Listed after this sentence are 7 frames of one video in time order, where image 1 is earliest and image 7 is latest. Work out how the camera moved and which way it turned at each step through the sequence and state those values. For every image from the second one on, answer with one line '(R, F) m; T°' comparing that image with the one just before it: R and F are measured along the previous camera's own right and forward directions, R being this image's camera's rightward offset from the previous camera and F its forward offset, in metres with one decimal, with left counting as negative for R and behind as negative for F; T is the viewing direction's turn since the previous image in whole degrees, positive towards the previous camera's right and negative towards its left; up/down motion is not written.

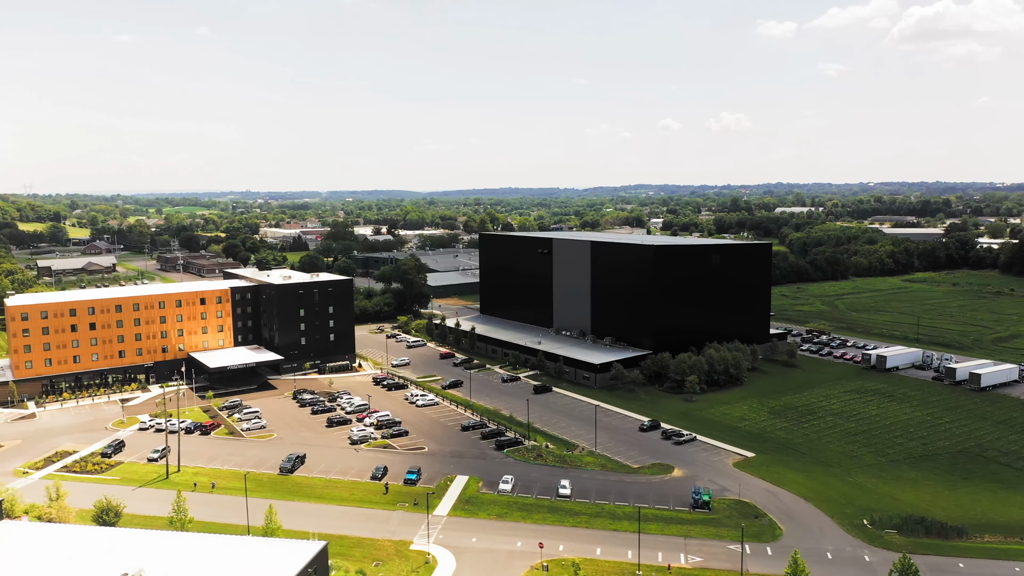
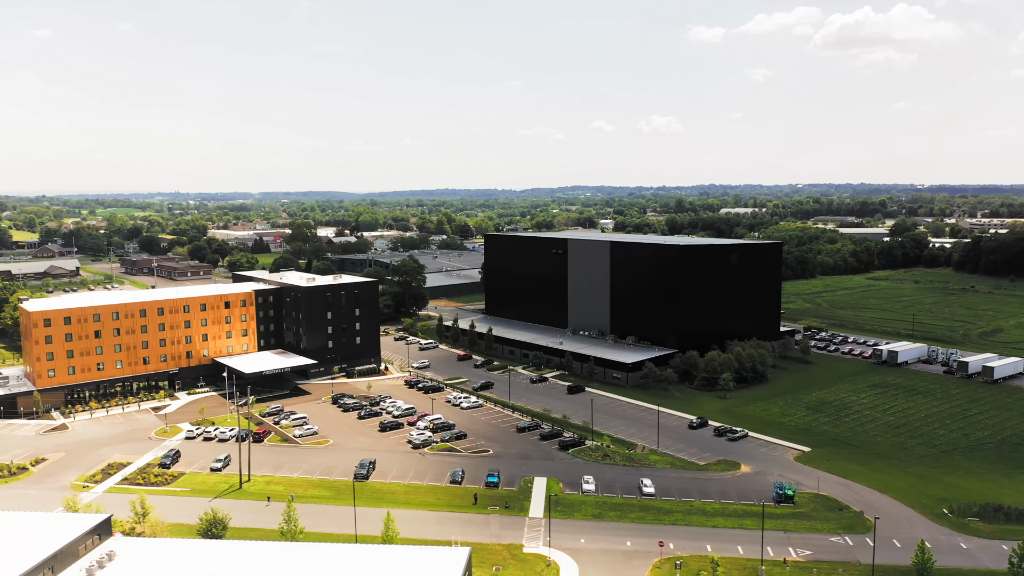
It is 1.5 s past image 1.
(-8.7, +0.7) m; +5°
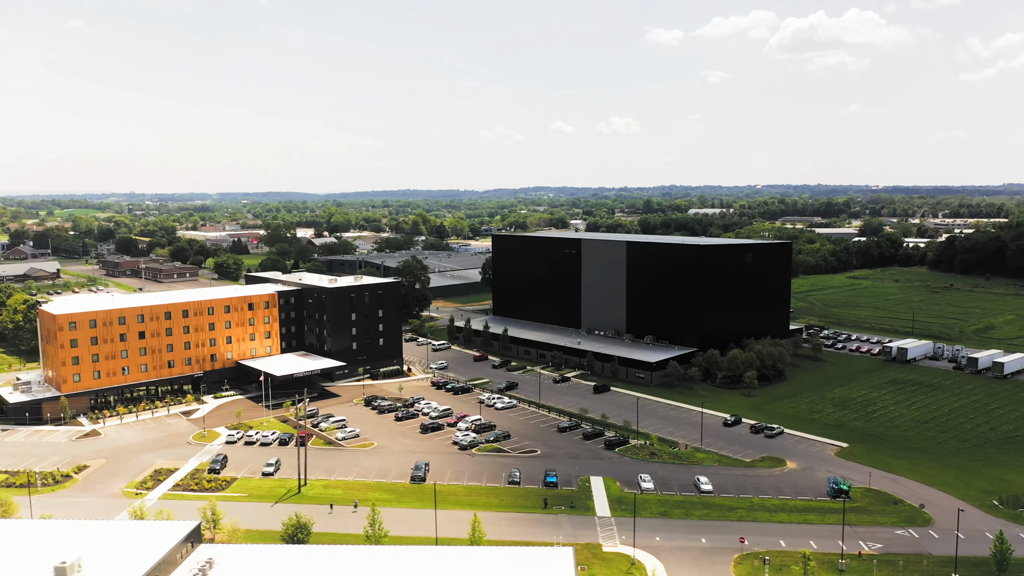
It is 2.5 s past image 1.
(-5.8, +0.2) m; +3°
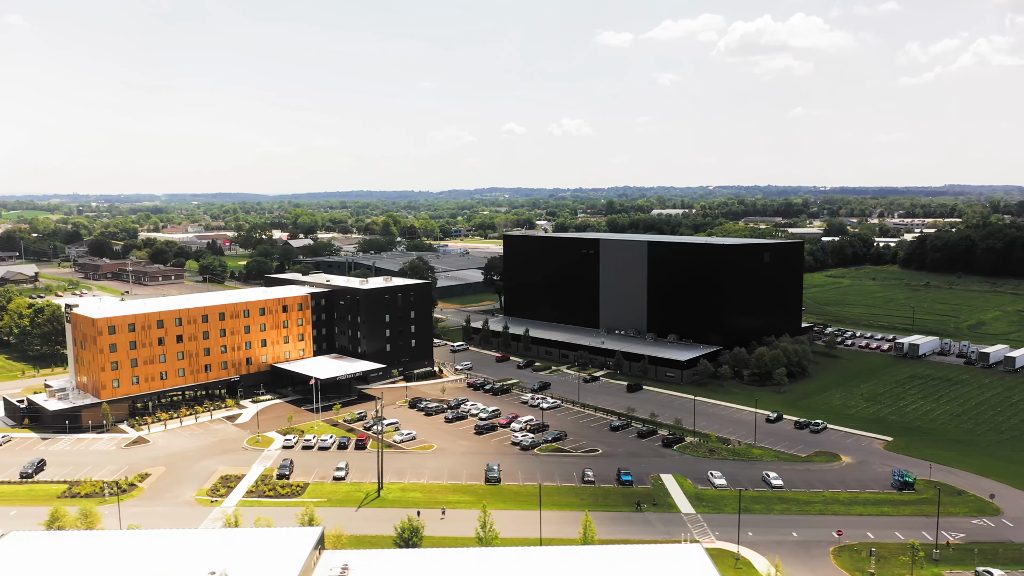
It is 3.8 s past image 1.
(-7.3, +0.3) m; +3°
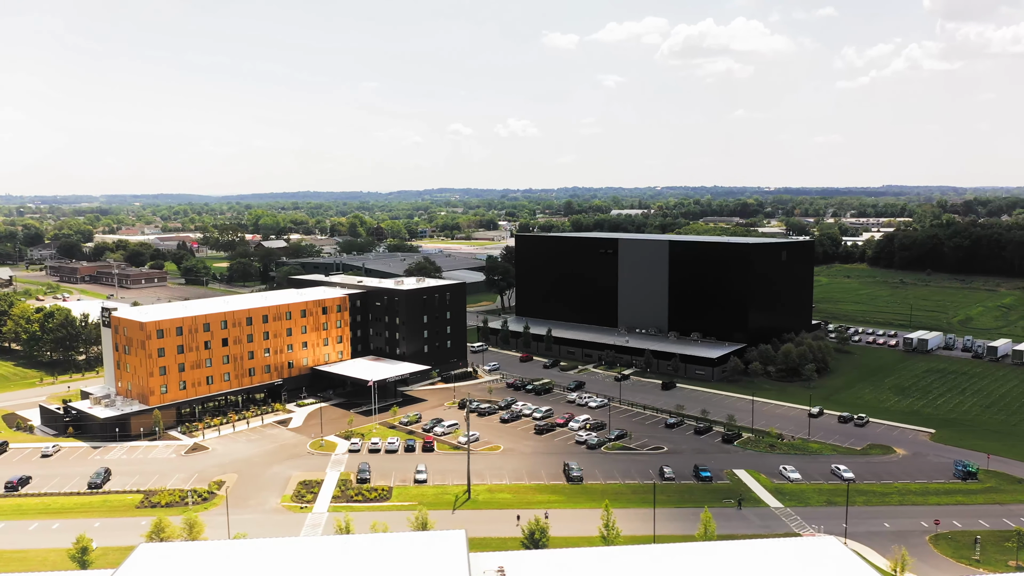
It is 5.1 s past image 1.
(-8.0, +0.3) m; +4°
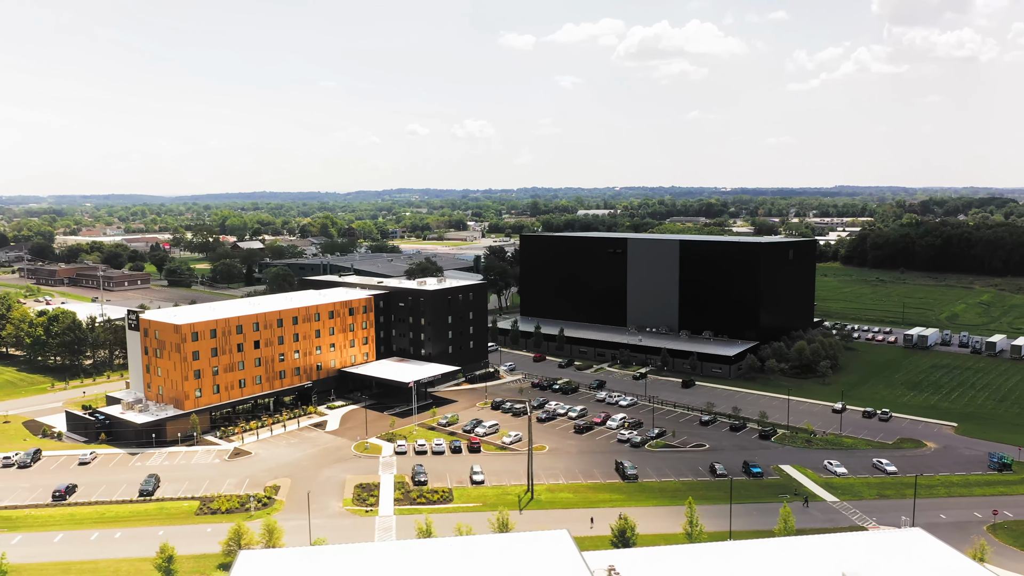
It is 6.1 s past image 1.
(-5.8, +0.2) m; +3°
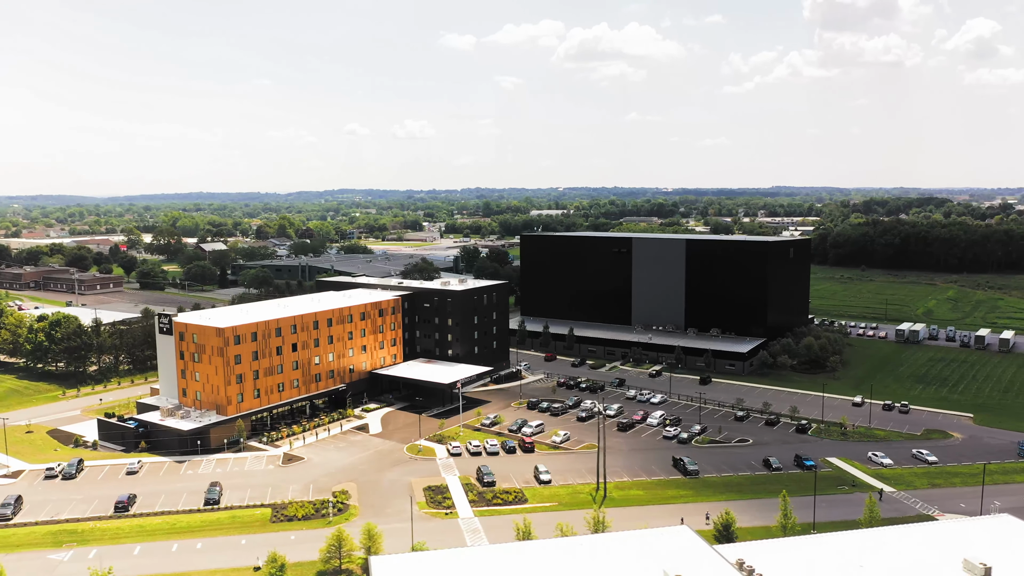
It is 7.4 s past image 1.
(-7.3, +0.3) m; +4°
